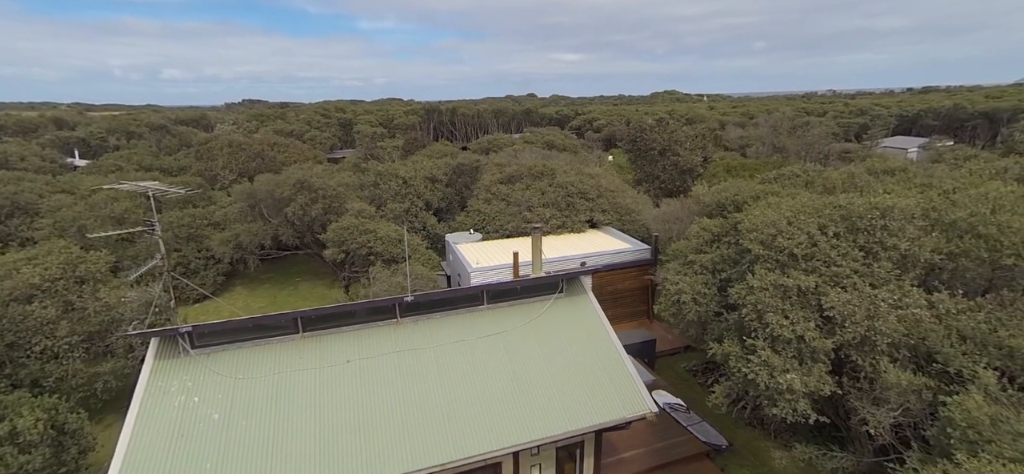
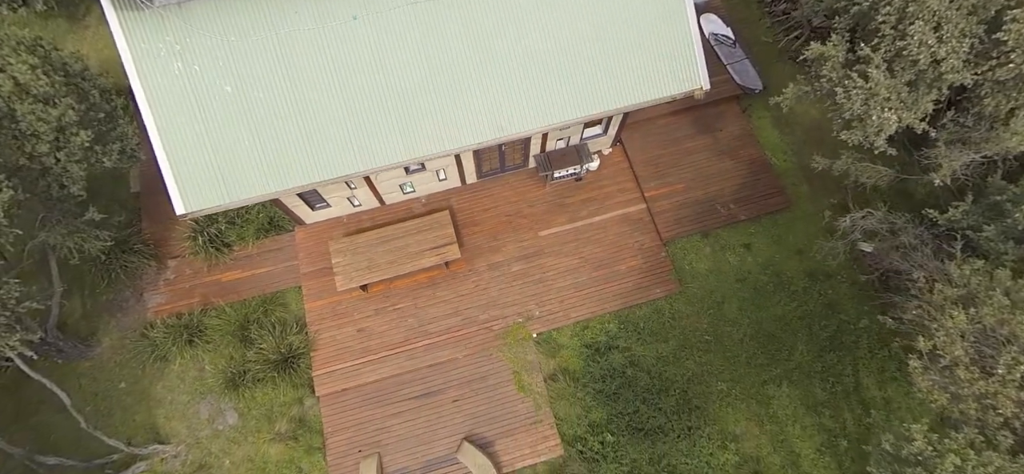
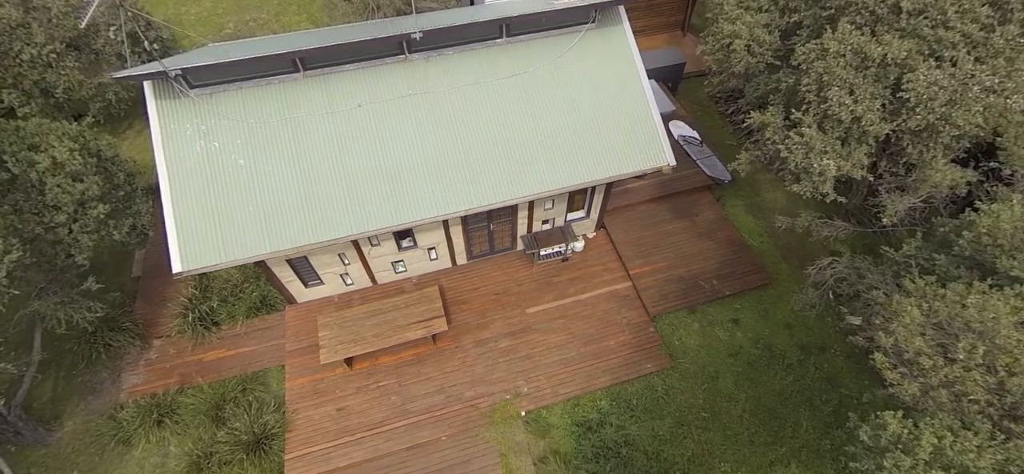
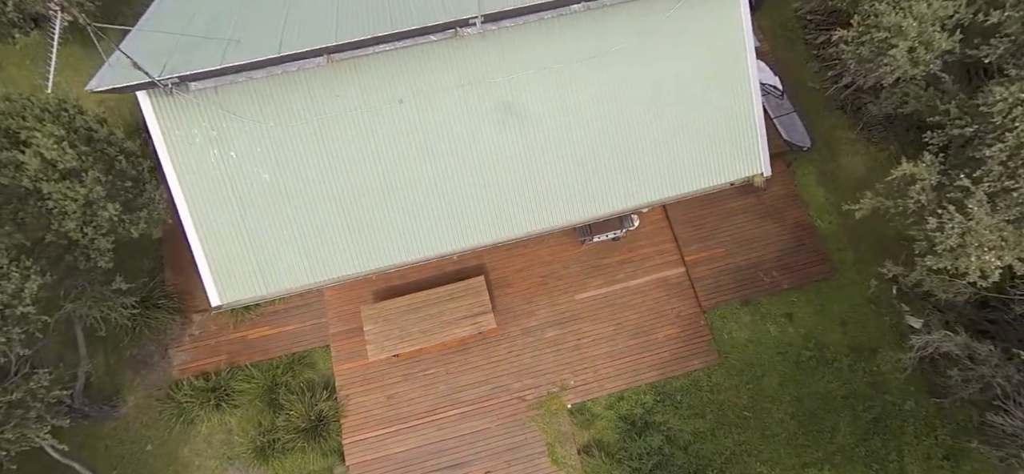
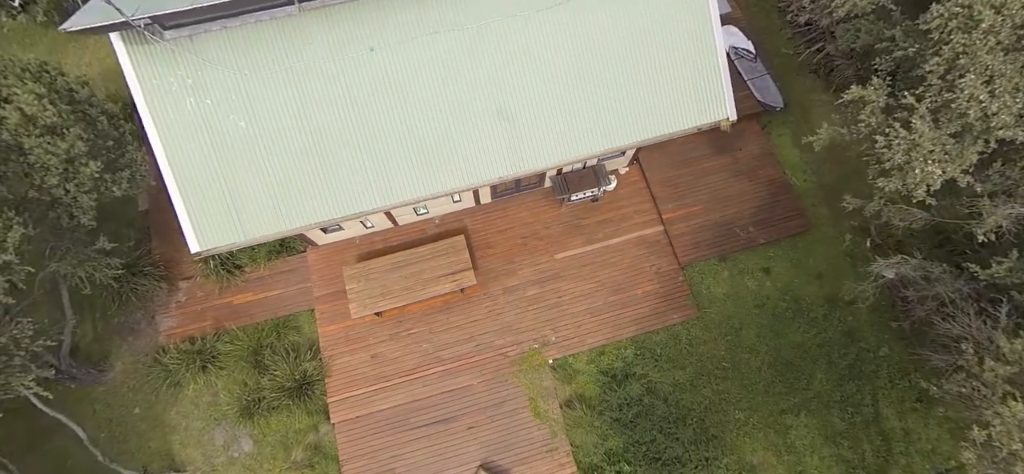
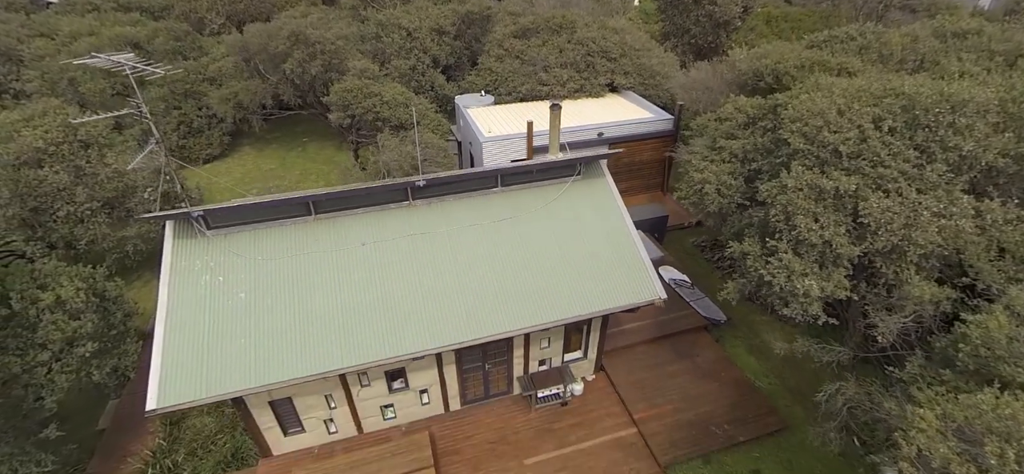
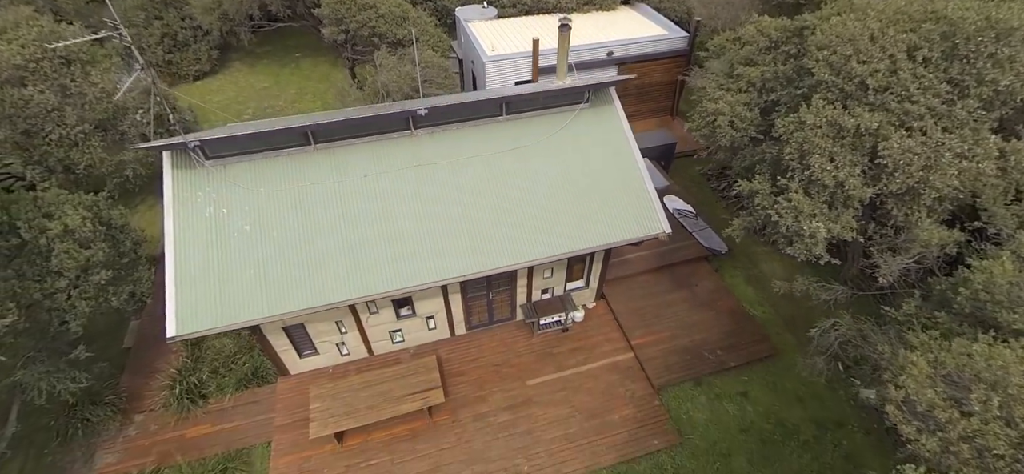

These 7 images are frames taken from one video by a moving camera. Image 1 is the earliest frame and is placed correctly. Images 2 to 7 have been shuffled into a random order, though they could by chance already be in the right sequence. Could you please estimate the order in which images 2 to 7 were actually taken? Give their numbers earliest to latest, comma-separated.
6, 7, 3, 2, 5, 4
